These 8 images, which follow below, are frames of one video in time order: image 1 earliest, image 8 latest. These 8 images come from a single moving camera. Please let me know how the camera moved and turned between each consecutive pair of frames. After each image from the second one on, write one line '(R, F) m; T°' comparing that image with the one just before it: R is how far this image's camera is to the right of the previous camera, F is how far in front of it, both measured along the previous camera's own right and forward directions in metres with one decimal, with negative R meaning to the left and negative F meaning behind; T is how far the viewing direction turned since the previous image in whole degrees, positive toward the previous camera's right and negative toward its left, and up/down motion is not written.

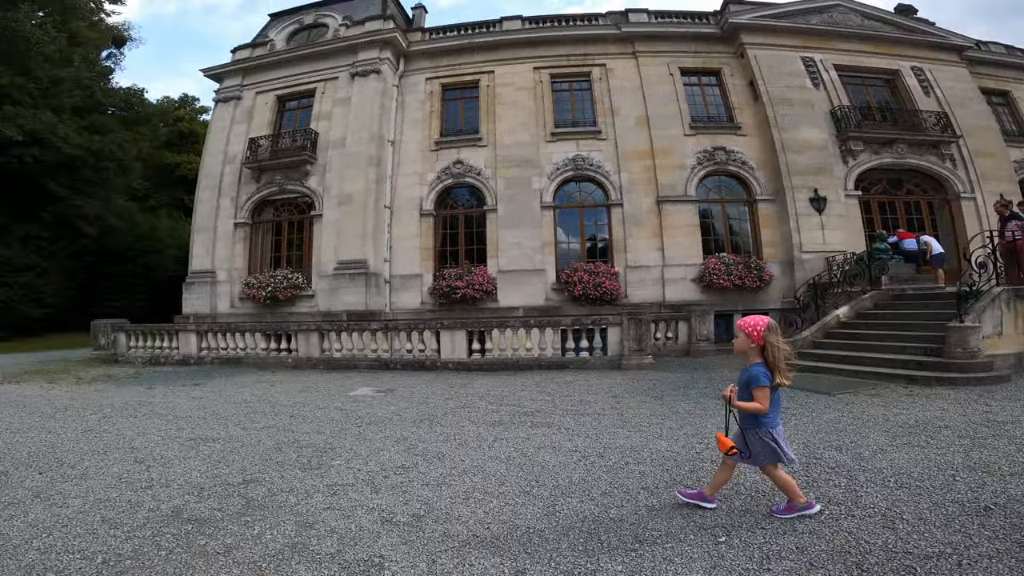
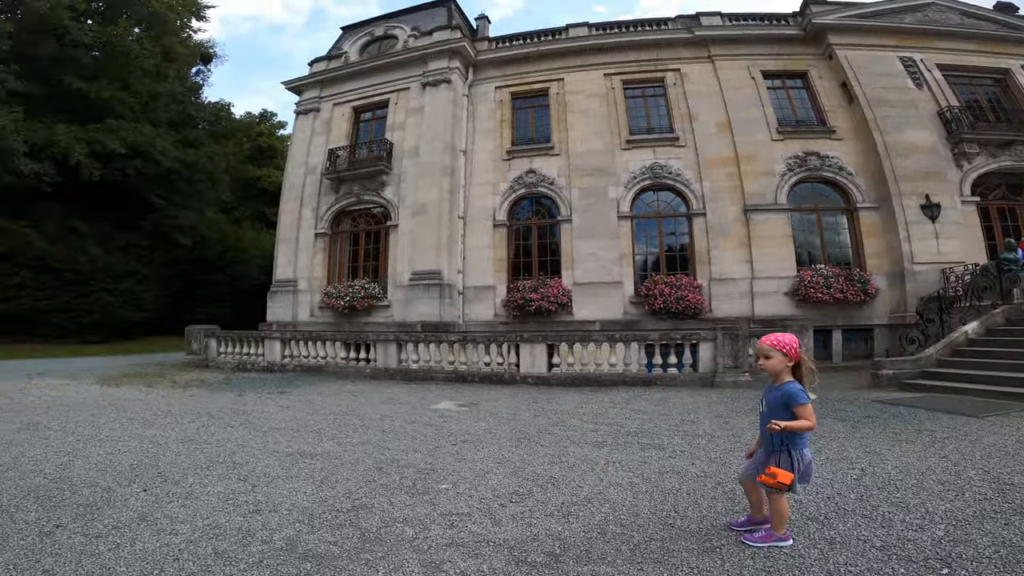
(-0.9, +0.2) m; -5°
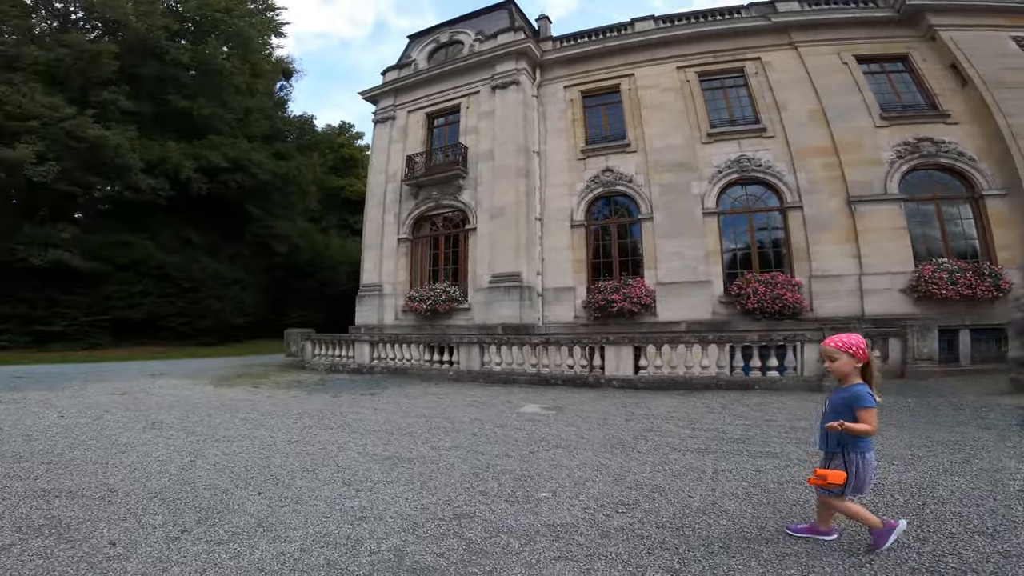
(-0.8, +0.1) m; -6°
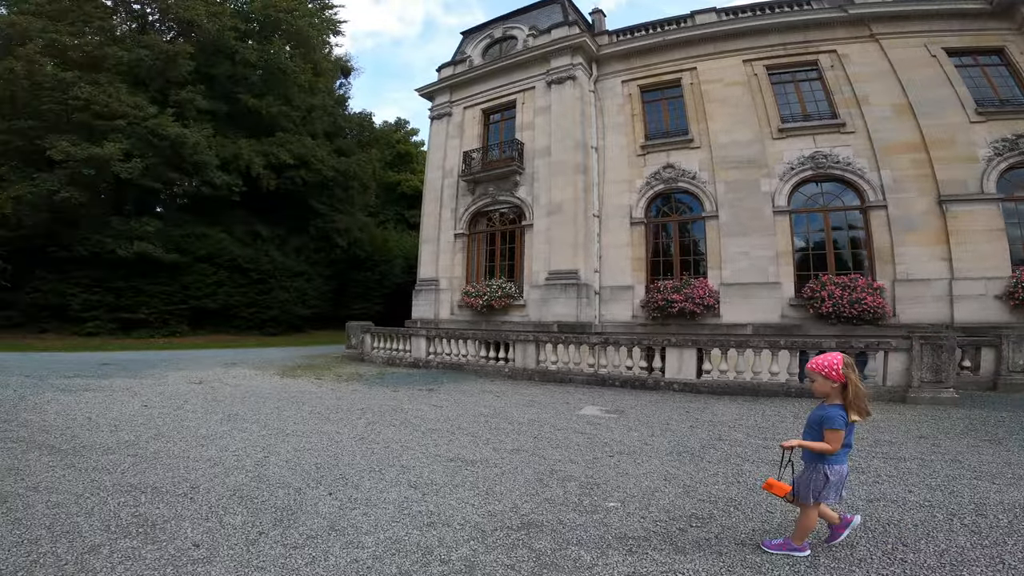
(-0.4, +0.1) m; -5°
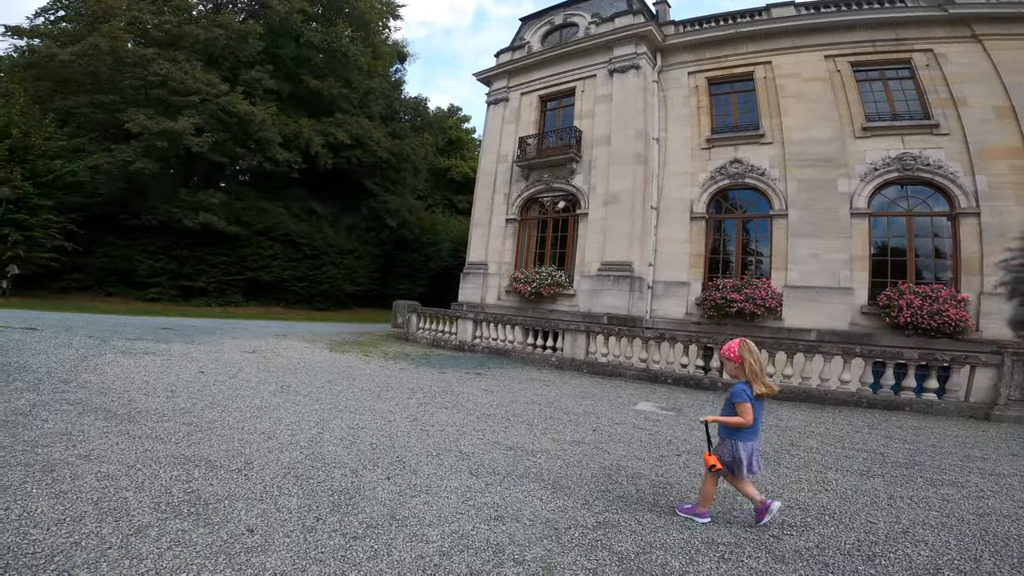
(-0.3, +0.1) m; -4°
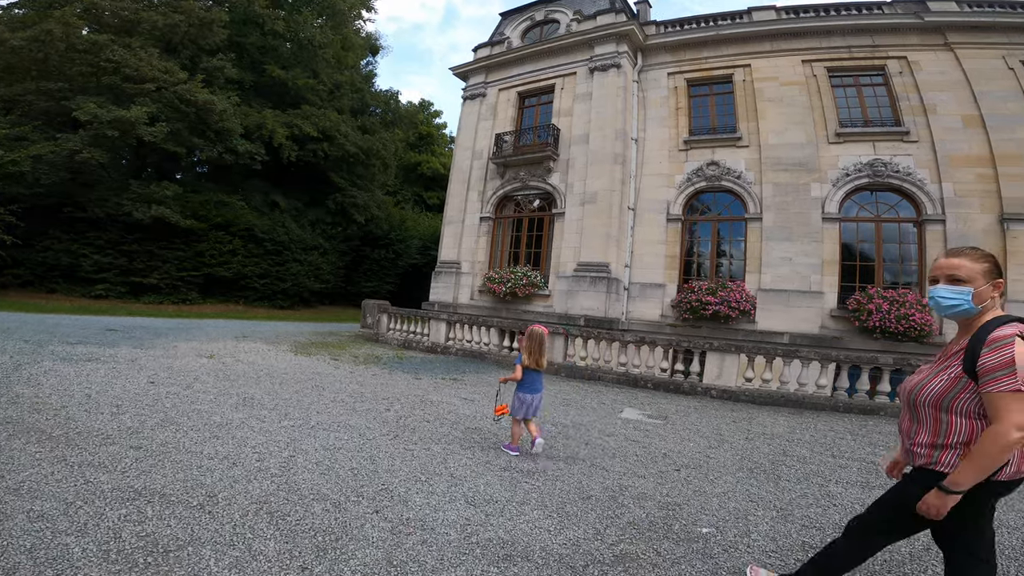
(-0.2, +0.3) m; +4°
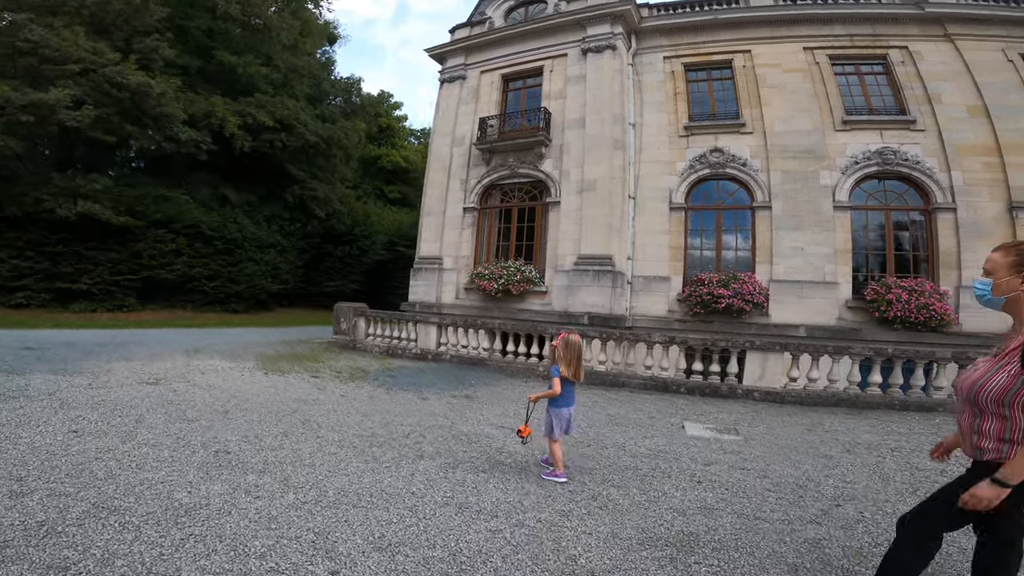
(-0.9, +1.1) m; +5°
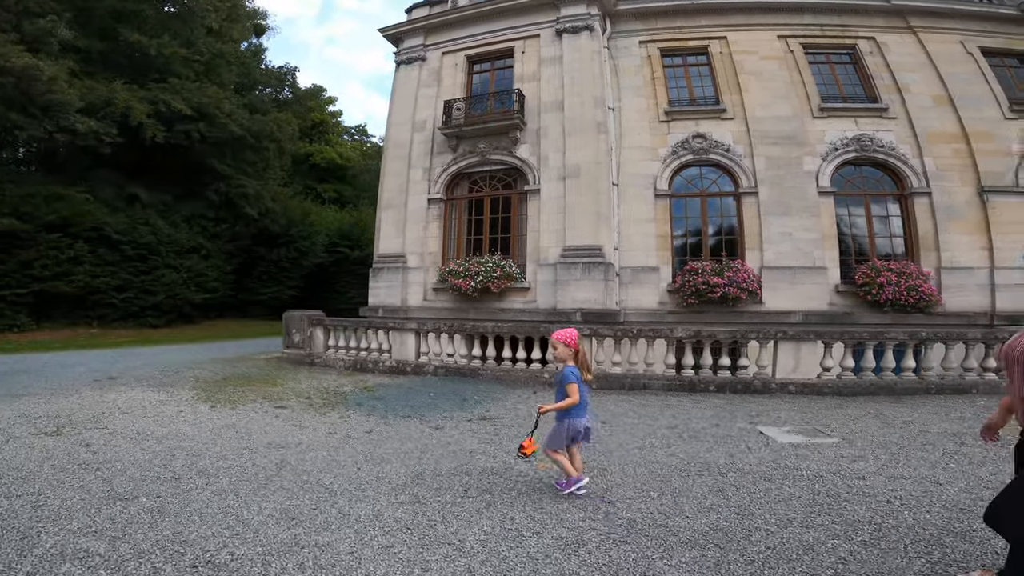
(-1.0, +1.1) m; +8°
